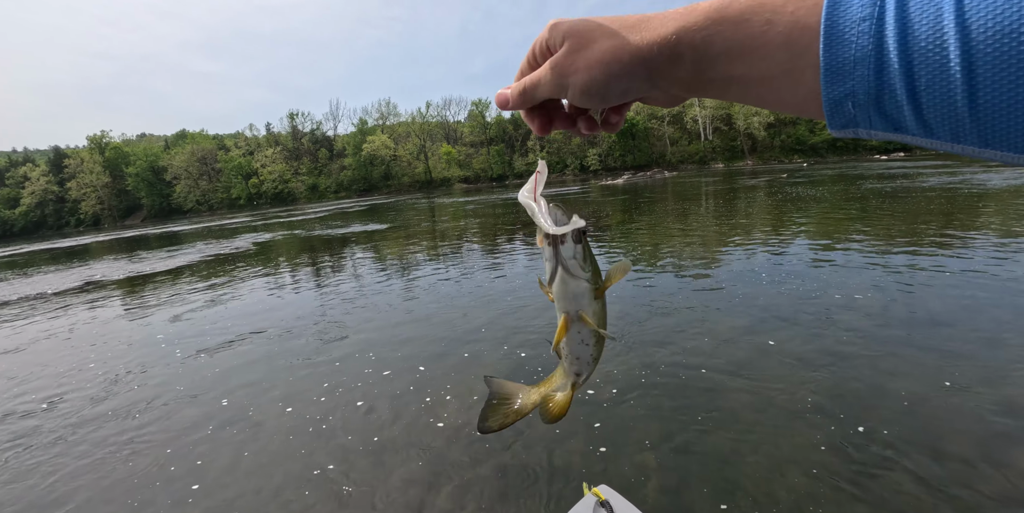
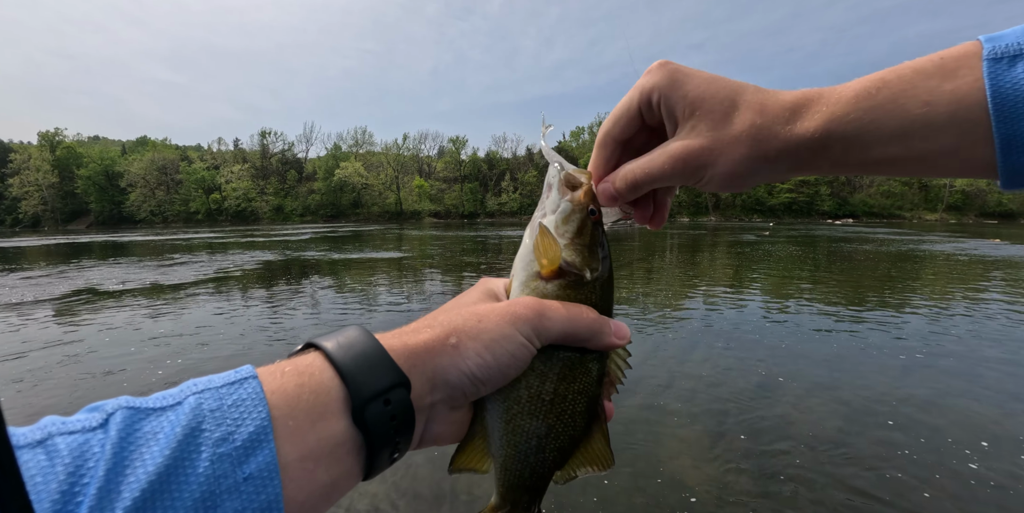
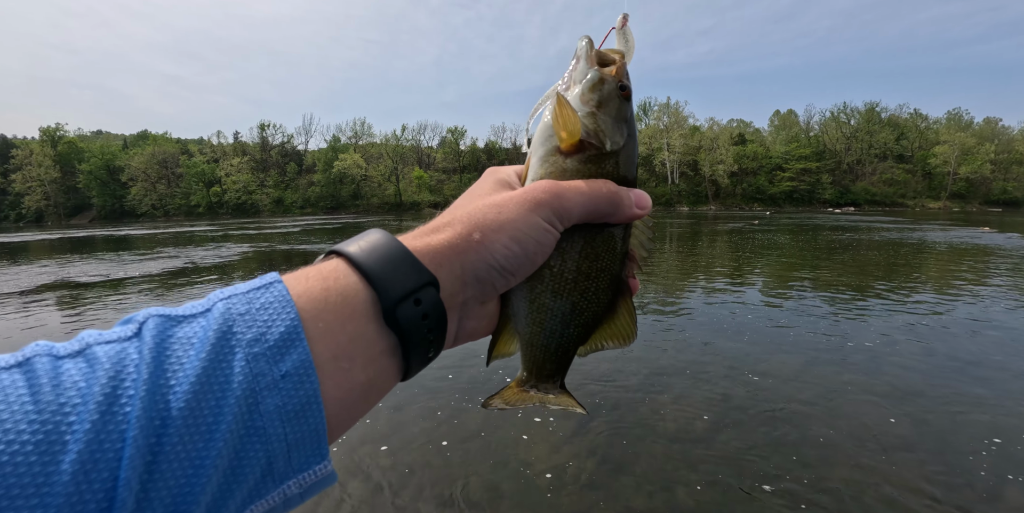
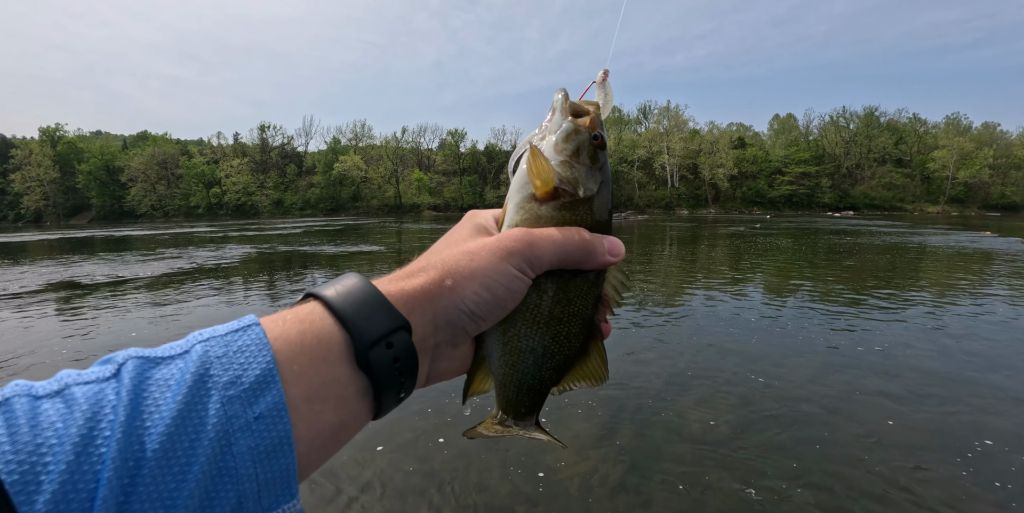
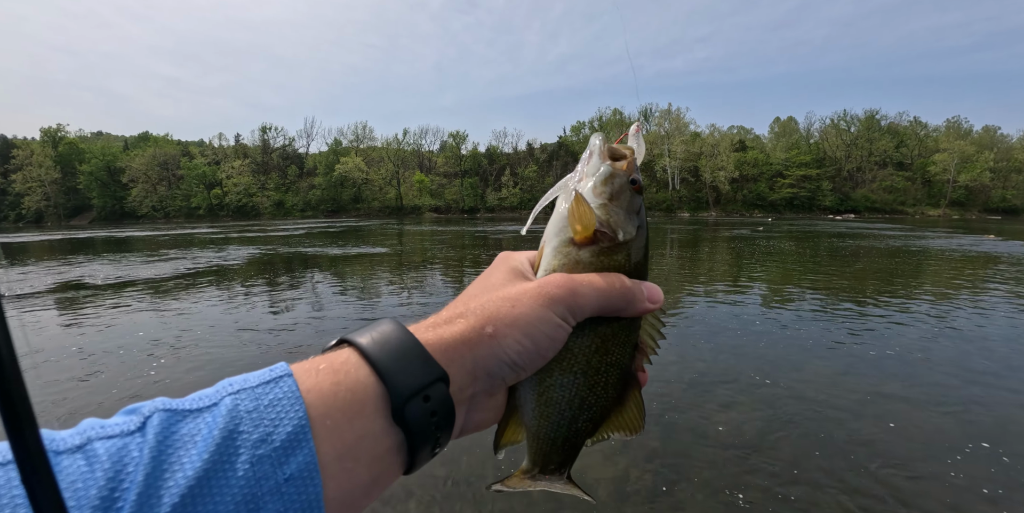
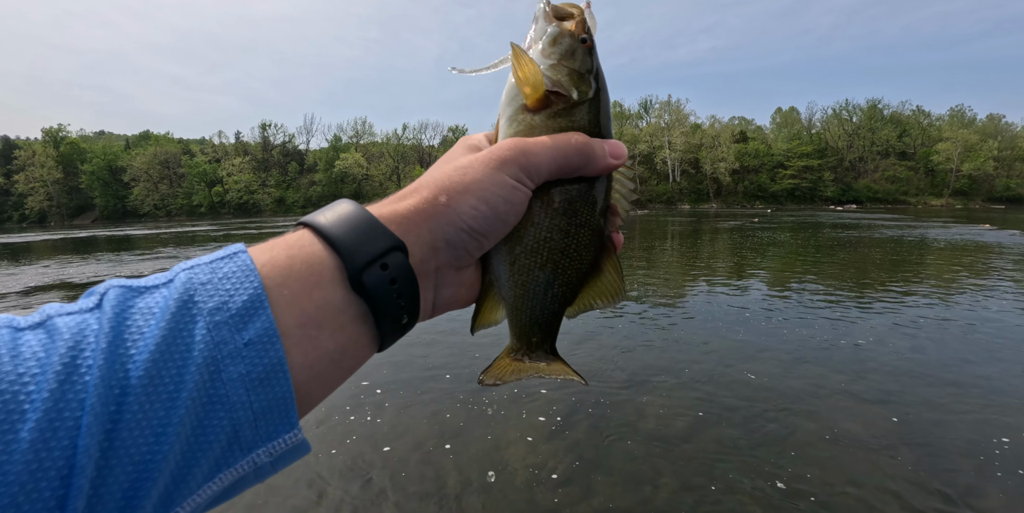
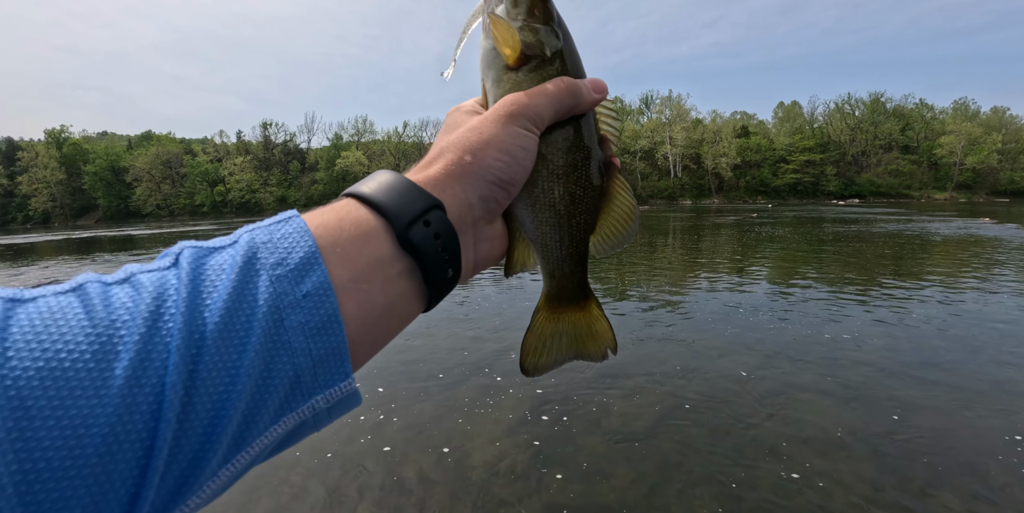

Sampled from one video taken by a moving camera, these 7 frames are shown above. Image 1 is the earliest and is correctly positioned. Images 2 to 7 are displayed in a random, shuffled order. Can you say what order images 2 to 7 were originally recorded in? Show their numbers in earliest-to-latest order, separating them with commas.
7, 6, 3, 4, 5, 2
